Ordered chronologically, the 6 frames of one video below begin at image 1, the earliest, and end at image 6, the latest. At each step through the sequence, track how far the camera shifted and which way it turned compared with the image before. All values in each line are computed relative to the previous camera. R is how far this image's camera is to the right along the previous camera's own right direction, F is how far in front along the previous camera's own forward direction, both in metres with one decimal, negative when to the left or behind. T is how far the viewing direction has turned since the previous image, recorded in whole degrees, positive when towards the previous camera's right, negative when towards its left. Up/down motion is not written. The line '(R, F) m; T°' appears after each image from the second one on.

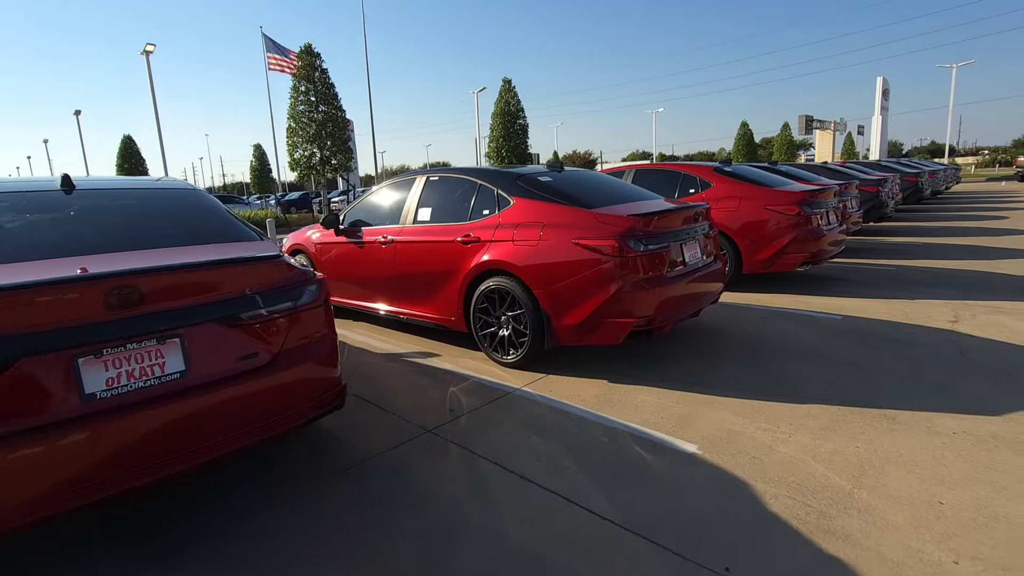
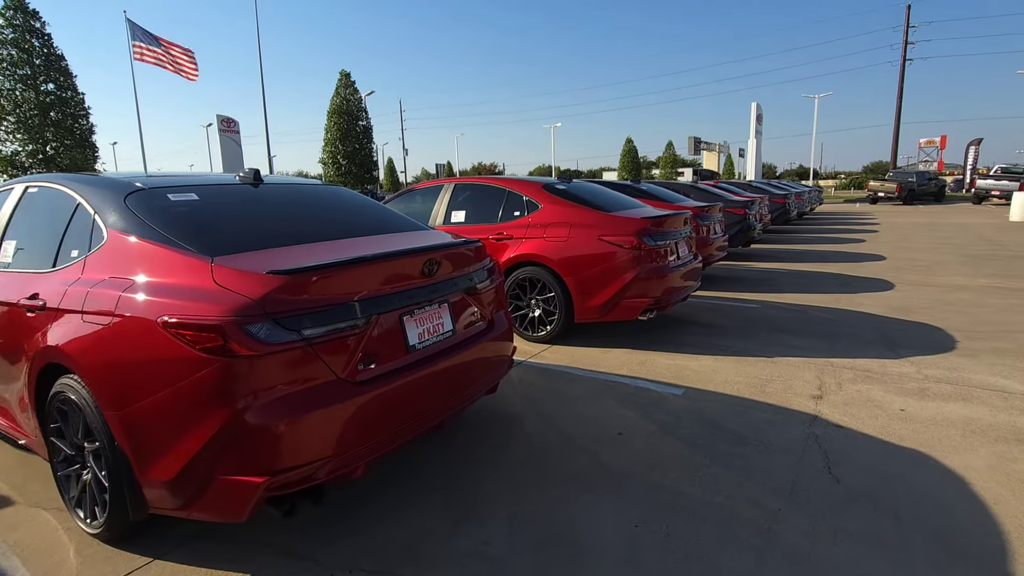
(+1.6, +1.8) m; +10°
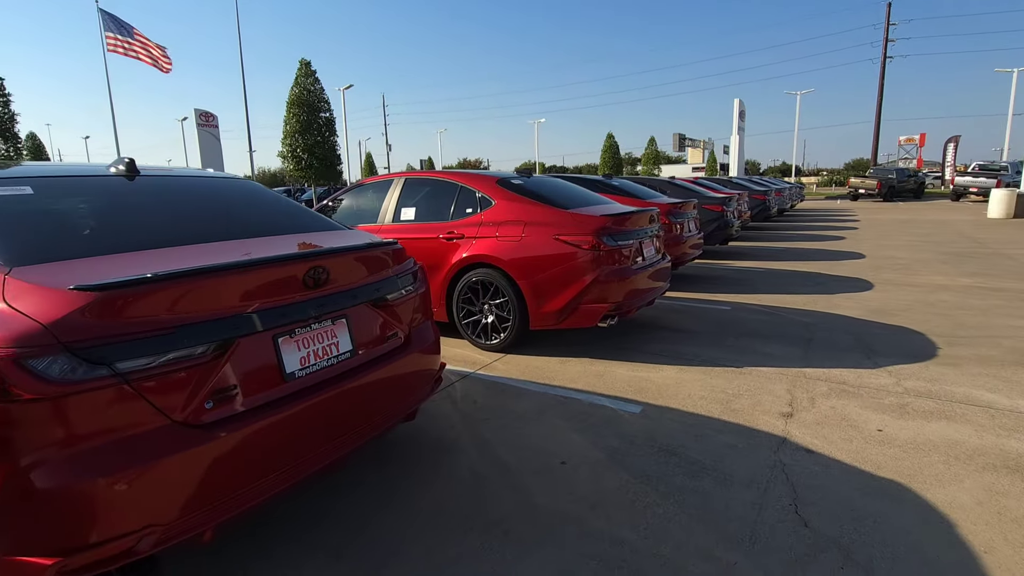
(+0.4, +0.5) m; +1°
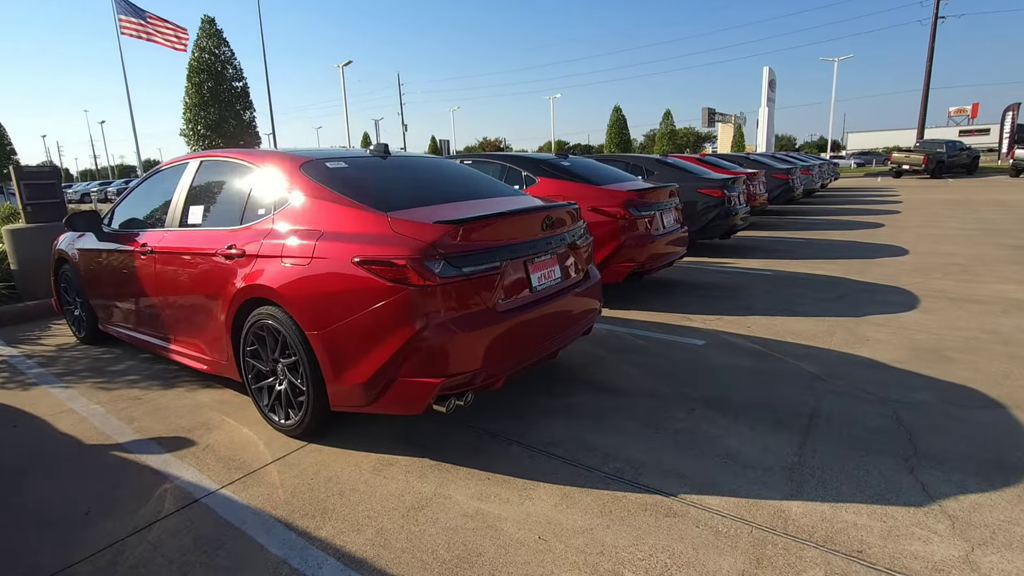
(+1.4, +2.0) m; -3°
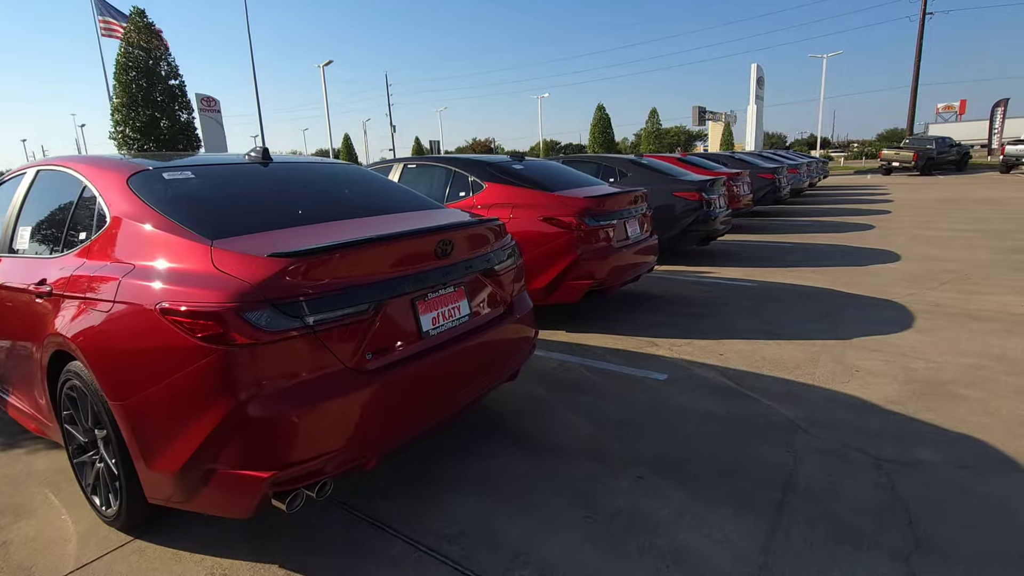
(+0.5, +0.7) m; +1°
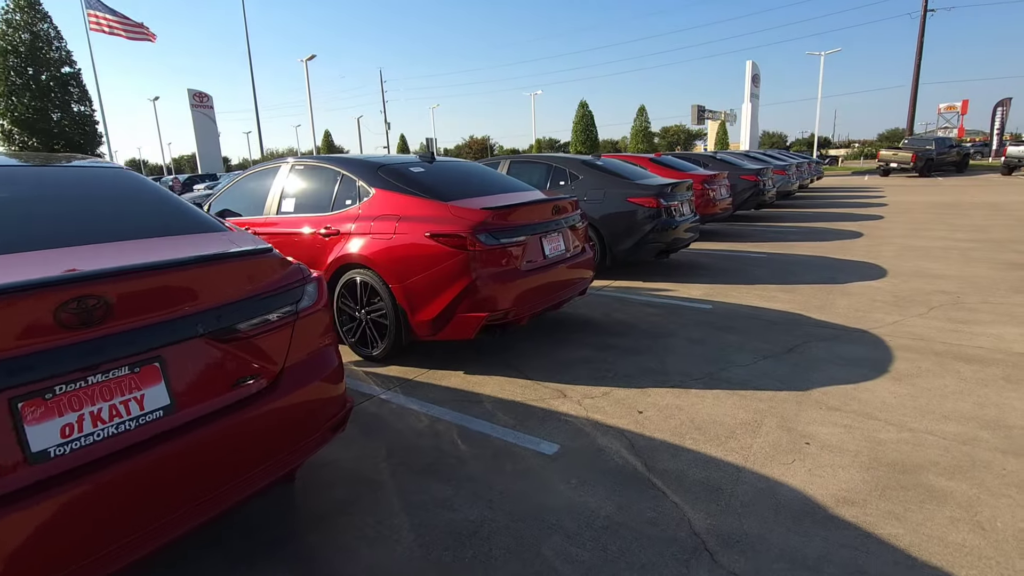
(+1.0, +1.0) m; 0°
